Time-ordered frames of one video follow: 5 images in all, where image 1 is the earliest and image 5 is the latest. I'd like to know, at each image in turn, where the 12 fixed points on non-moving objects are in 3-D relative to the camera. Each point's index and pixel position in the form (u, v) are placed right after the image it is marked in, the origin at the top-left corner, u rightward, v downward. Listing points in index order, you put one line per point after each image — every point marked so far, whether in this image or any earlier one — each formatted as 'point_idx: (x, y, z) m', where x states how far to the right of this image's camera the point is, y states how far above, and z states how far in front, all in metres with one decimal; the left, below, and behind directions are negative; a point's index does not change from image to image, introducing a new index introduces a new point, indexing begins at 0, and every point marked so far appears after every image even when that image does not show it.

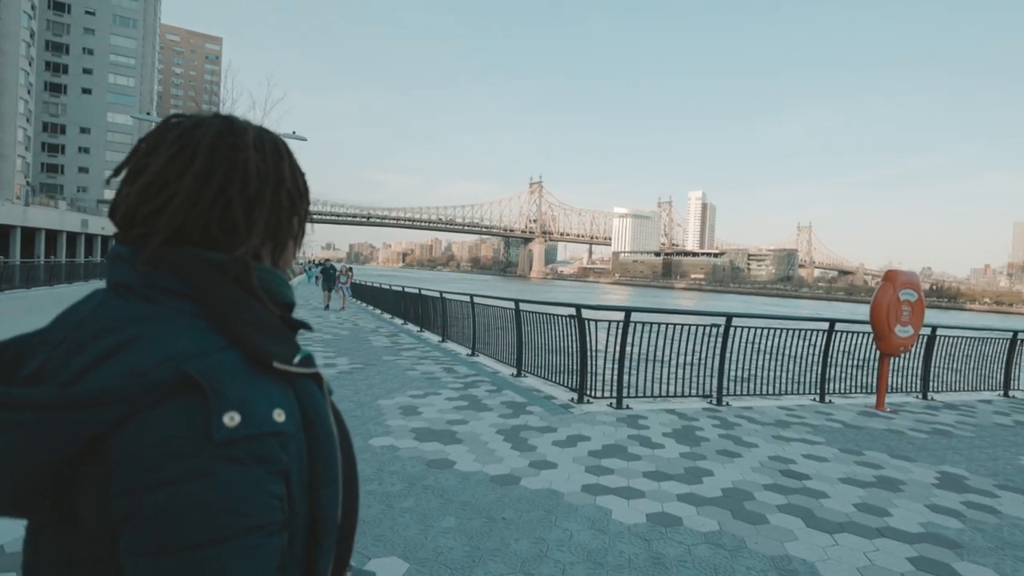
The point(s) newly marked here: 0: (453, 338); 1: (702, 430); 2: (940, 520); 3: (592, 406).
0: (-1.4, -1.2, +13.4) m
1: (+2.1, -1.6, +6.4) m
2: (+3.2, -1.7, +4.2) m
3: (+1.0, -1.5, +7.2) m
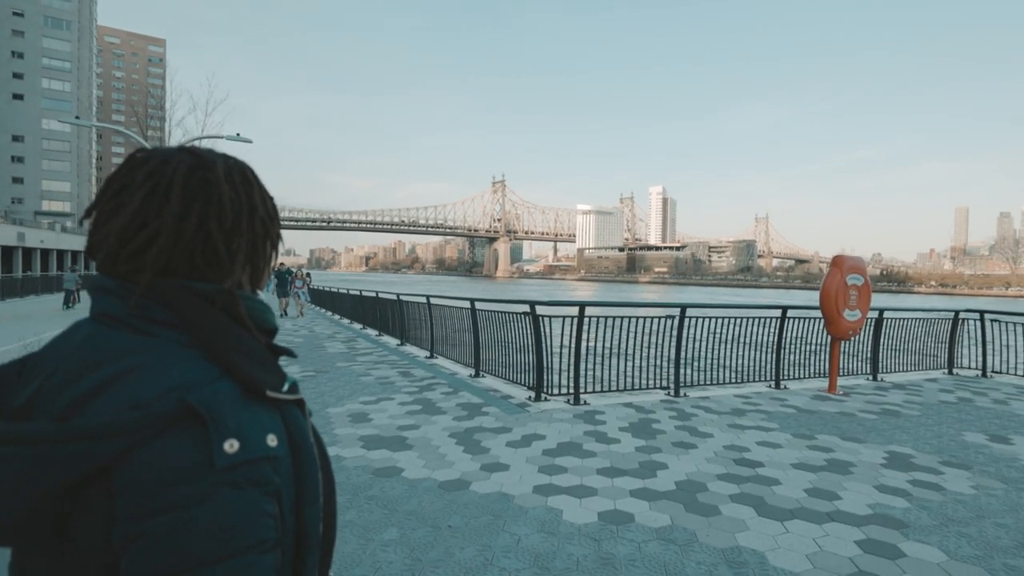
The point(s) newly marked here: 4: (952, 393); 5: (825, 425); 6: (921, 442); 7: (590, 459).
0: (-2.3, -1.2, +13.1) m
1: (+1.6, -1.5, +6.3) m
2: (+2.8, -1.6, +4.3) m
3: (+0.5, -1.4, +7.1) m
4: (+6.8, -1.6, +8.7) m
5: (+3.6, -1.6, +6.5) m
6: (+4.3, -1.6, +6.0) m
7: (+0.7, -1.5, +5.1) m
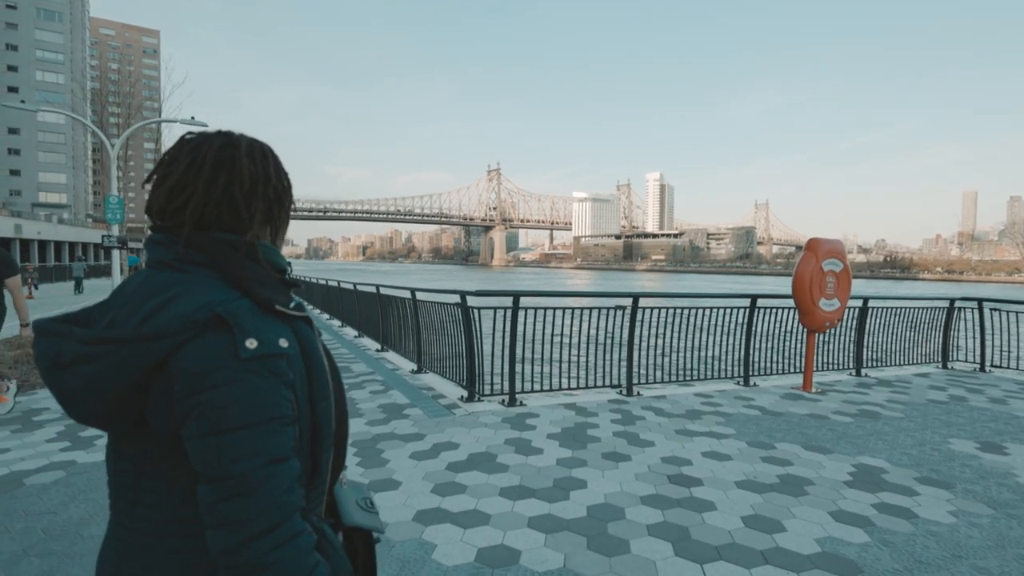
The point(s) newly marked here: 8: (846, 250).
0: (-3.1, -1.0, +12.3) m
1: (+0.8, -1.4, +5.5) m
2: (+2.0, -1.5, +3.5) m
3: (-0.3, -1.3, +6.3) m
4: (+6.0, -1.4, +7.9) m
5: (+2.8, -1.4, +5.7) m
6: (+3.5, -1.5, +5.2) m
7: (-0.1, -1.4, +4.3) m
8: (+4.4, +0.5, +7.5) m
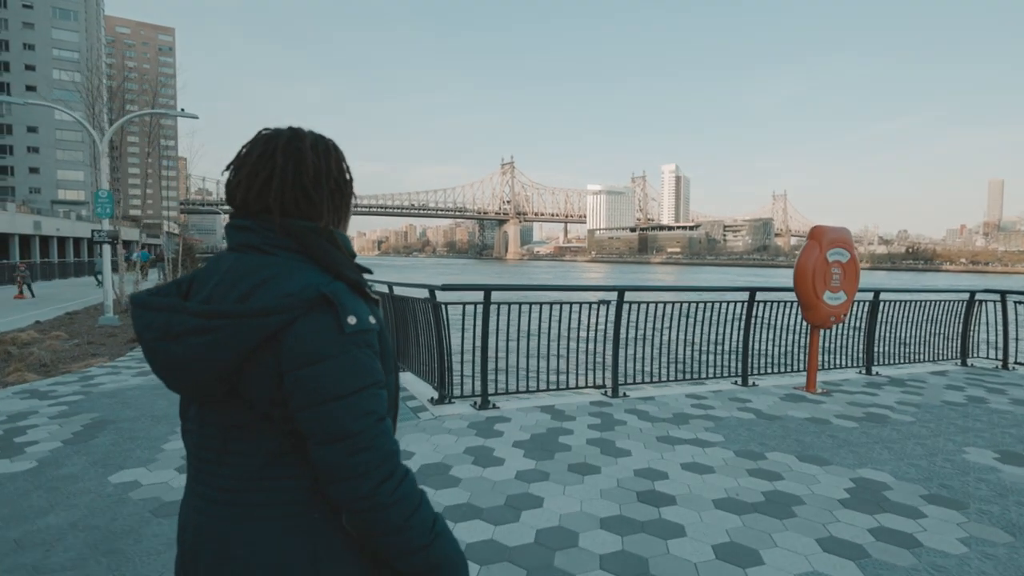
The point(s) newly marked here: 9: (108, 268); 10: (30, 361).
0: (-3.2, -0.9, +11.9) m
1: (+0.5, -1.3, +5.0) m
2: (+1.7, -1.5, +3.0) m
3: (-0.6, -1.2, +5.8) m
4: (+5.7, -1.3, +7.3) m
5: (+2.5, -1.4, +5.2) m
6: (+3.2, -1.4, +4.6) m
7: (-0.4, -1.4, +3.9) m
8: (+4.2, +0.6, +6.9) m
9: (-9.7, +0.5, +13.5) m
10: (-7.2, -1.1, +8.5) m
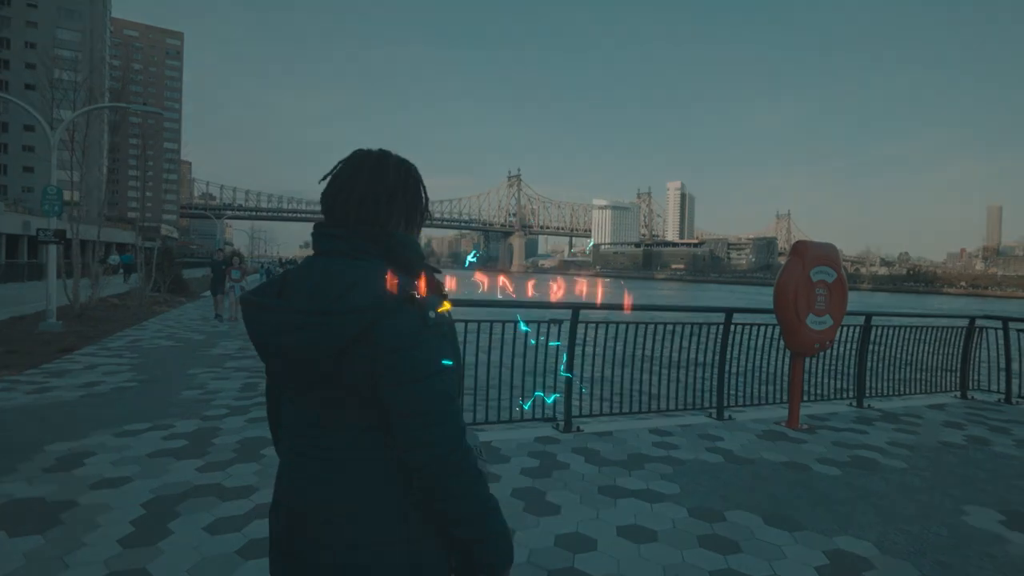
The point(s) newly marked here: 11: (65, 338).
0: (-3.8, -1.1, +11.1) m
1: (-0.1, -1.4, +4.2) m
2: (+1.0, -1.6, +2.1) m
3: (-1.2, -1.4, +5.0) m
4: (+5.1, -1.6, +6.4) m
5: (+1.9, -1.6, +4.4) m
6: (+2.5, -1.6, +3.8) m
7: (-1.1, -1.5, +3.0) m
8: (+3.6, +0.3, +6.1) m
9: (-10.3, +0.4, +12.8) m
10: (-7.8, -1.1, +7.7) m
11: (-8.2, -0.9, +10.5) m
